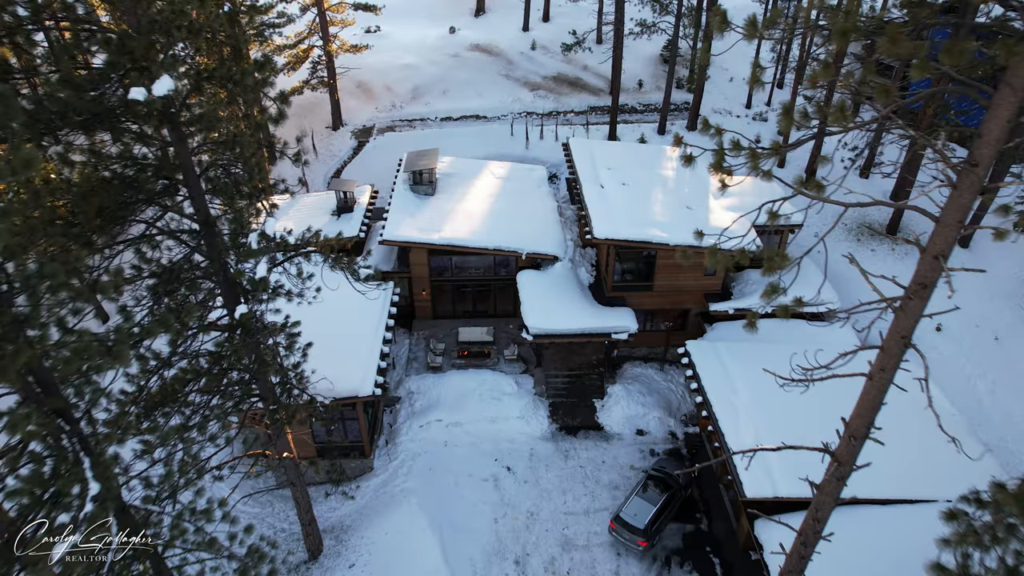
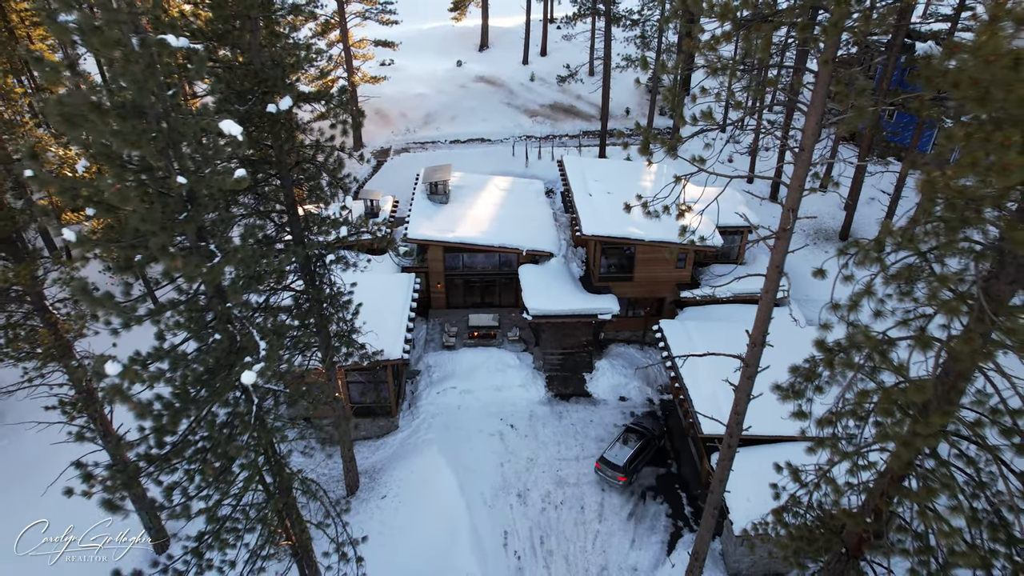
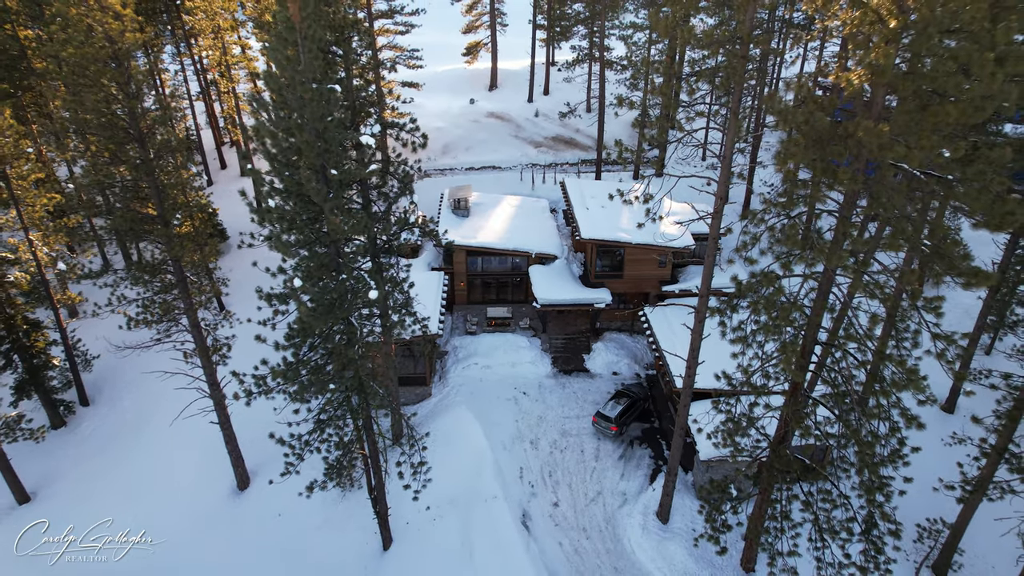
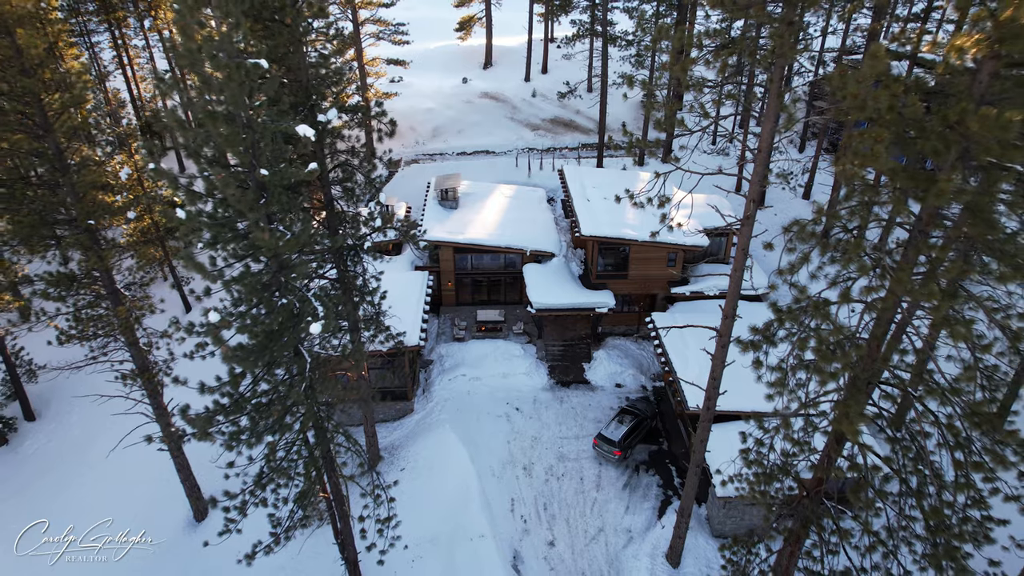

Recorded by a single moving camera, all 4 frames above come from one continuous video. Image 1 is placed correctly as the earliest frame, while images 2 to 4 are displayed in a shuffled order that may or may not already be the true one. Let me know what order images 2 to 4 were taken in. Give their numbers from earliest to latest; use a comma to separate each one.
2, 4, 3
